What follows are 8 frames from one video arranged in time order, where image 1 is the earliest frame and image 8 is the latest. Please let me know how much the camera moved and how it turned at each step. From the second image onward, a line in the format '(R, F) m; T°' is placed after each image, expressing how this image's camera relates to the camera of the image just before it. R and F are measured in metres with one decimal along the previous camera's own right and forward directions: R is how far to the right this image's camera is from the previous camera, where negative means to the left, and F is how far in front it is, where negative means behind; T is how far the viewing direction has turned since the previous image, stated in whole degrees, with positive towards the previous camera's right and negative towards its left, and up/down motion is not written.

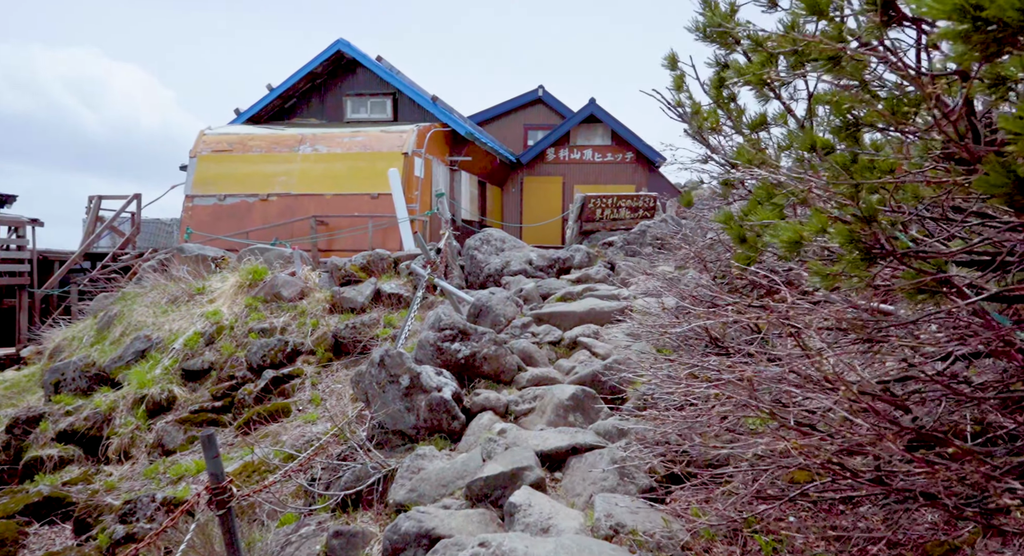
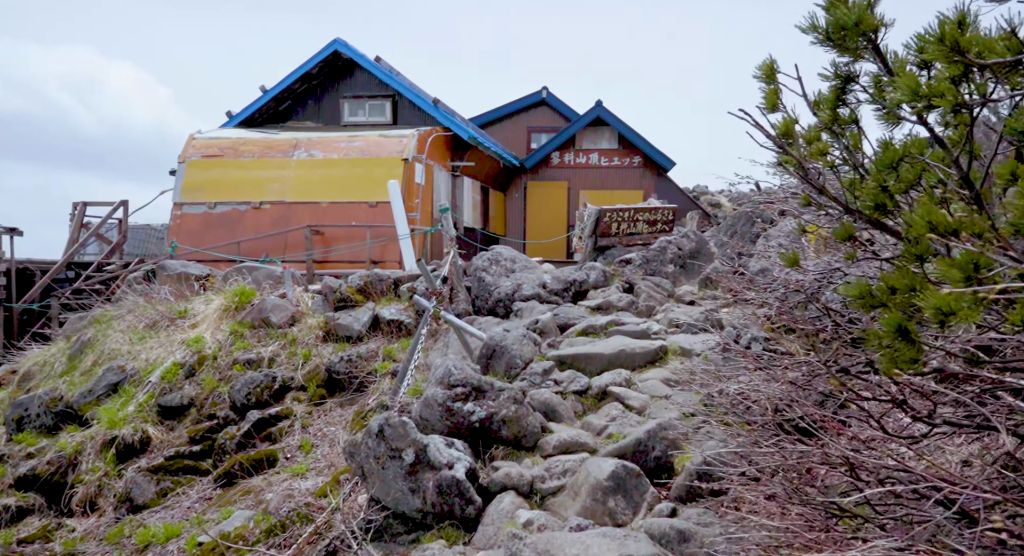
(-0.2, +1.0) m; 0°
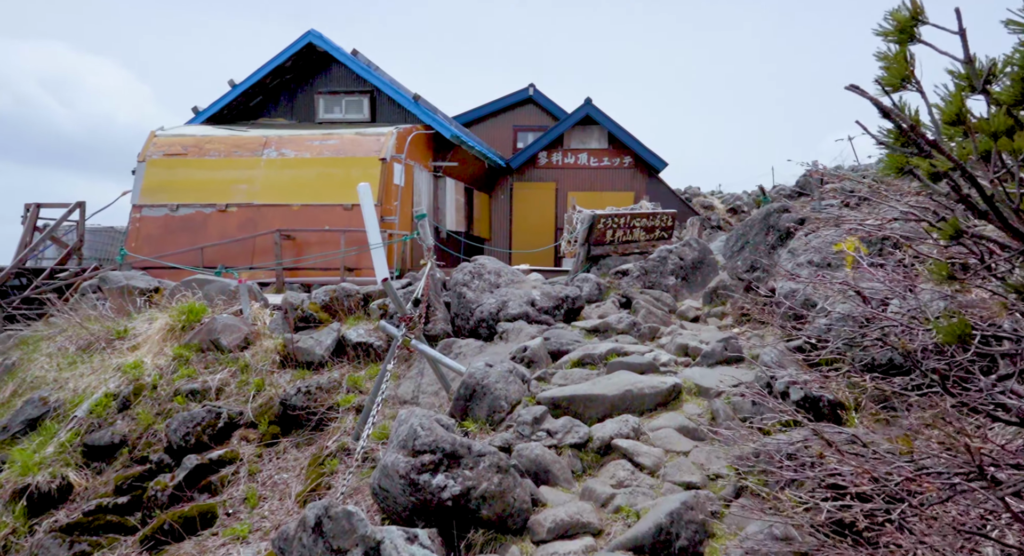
(0.0, +1.2) m; +1°
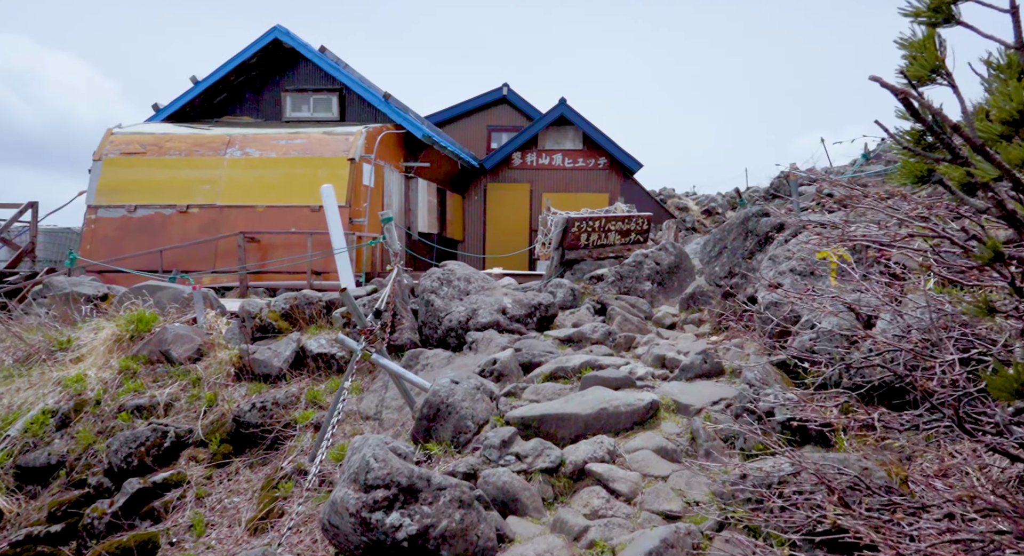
(+0.1, +0.4) m; +2°
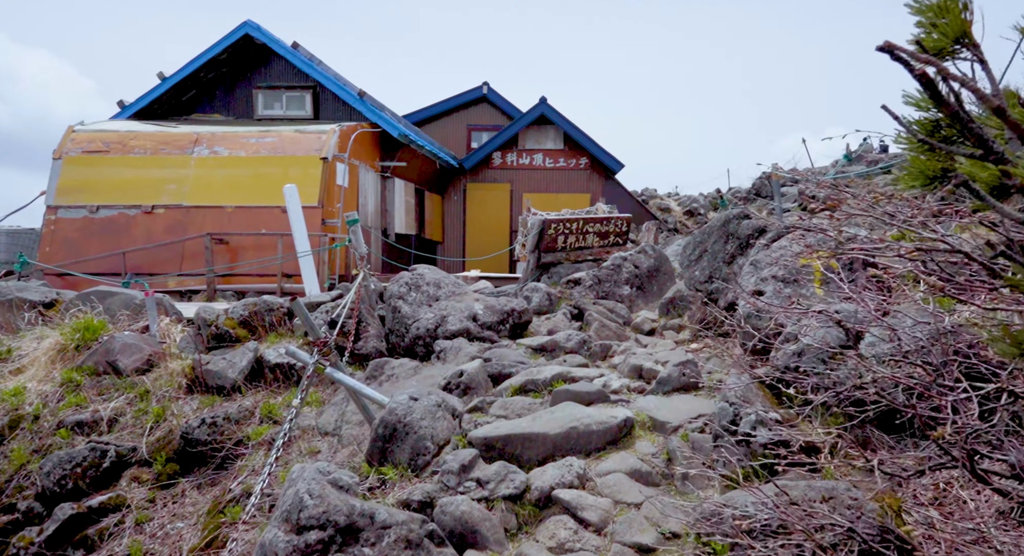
(+0.1, +0.4) m; +1°
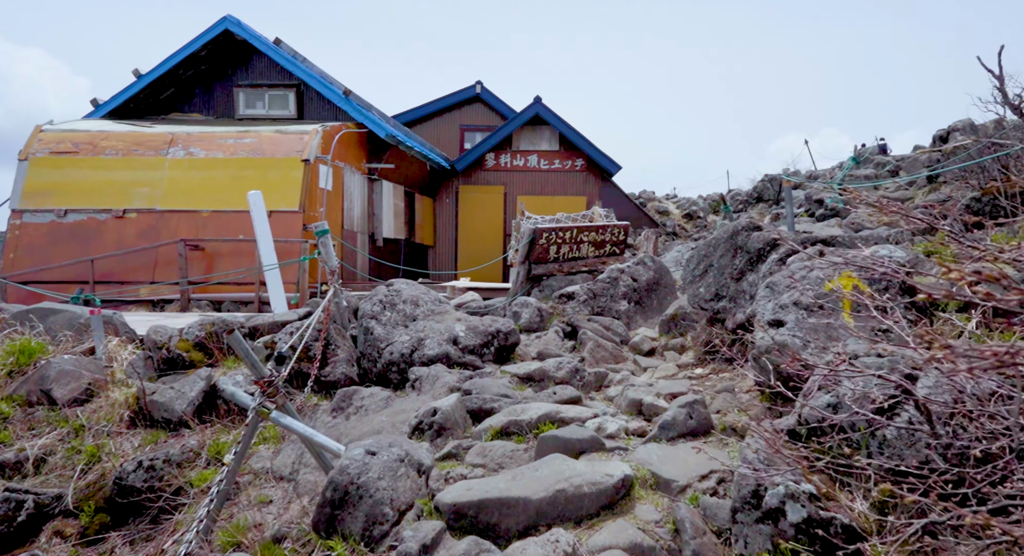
(+0.1, +0.8) m; 0°
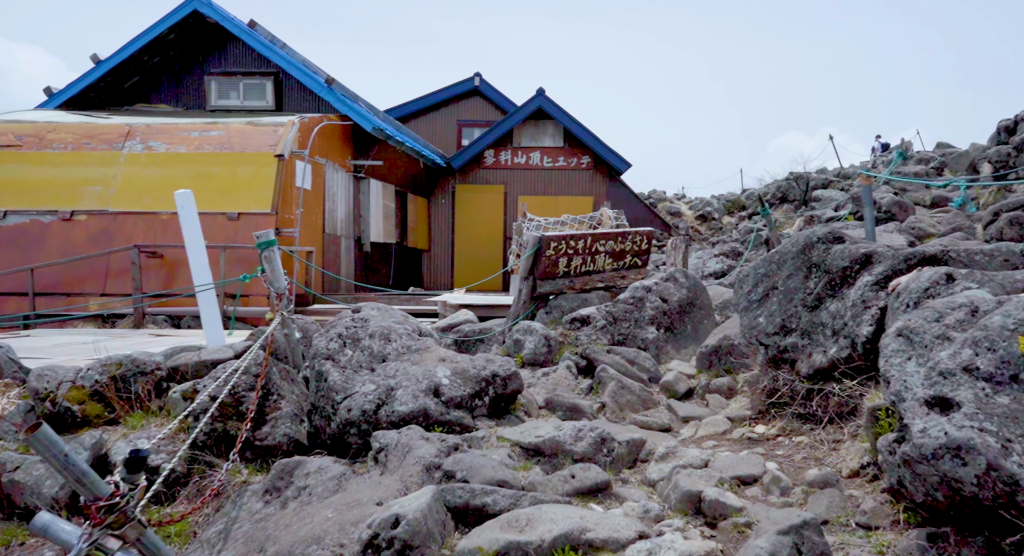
(0.0, +1.9) m; 0°
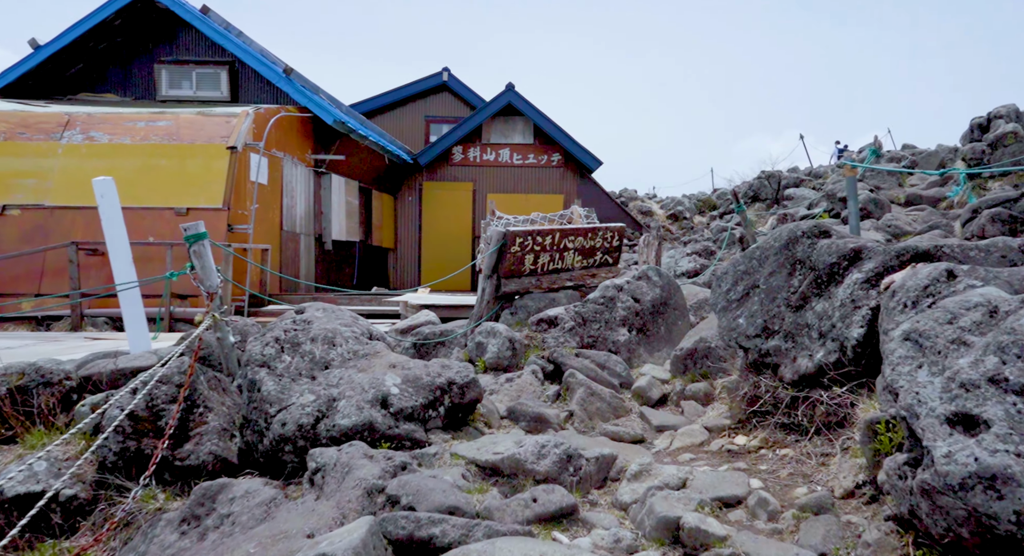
(+0.1, +0.6) m; +2°
